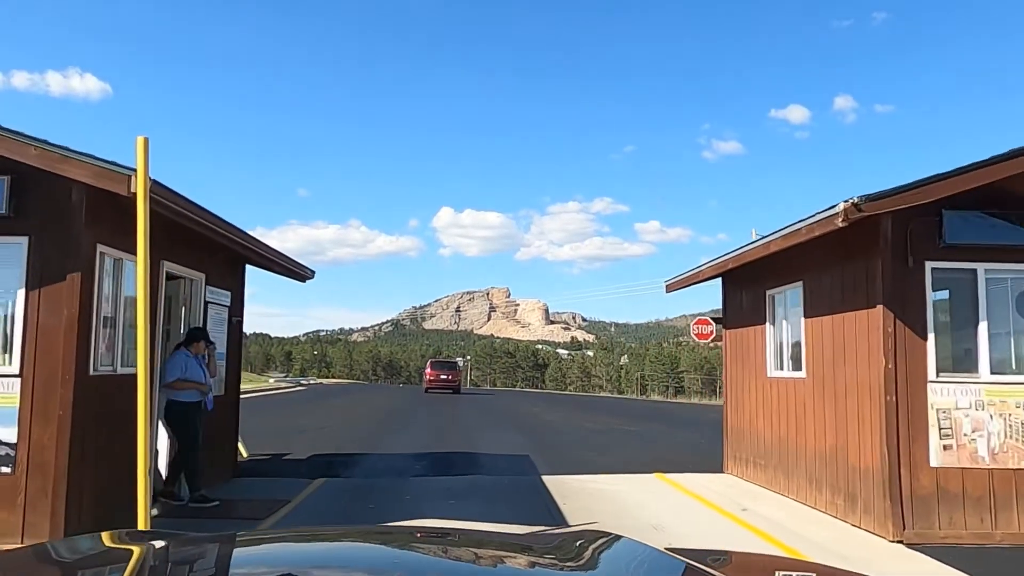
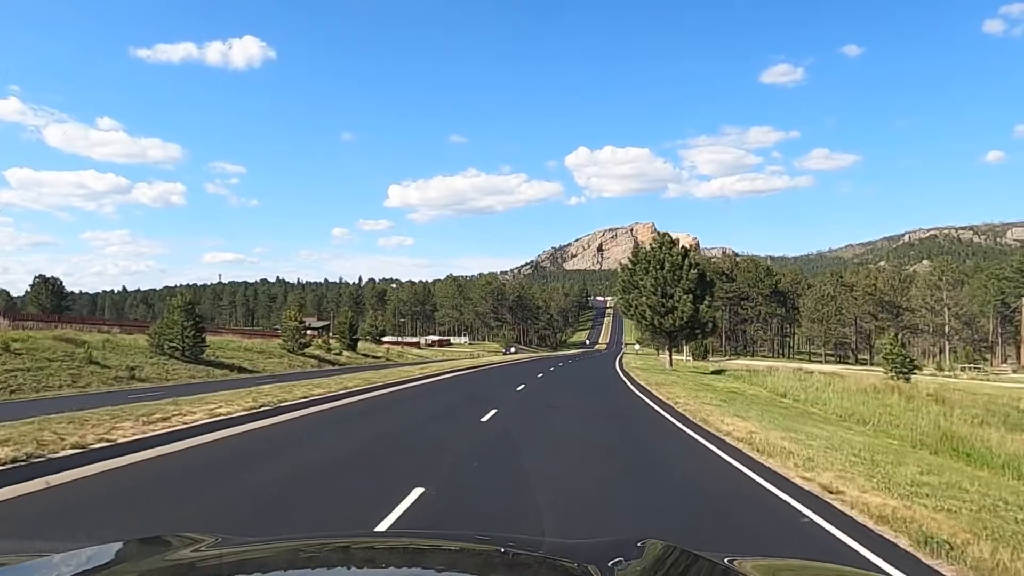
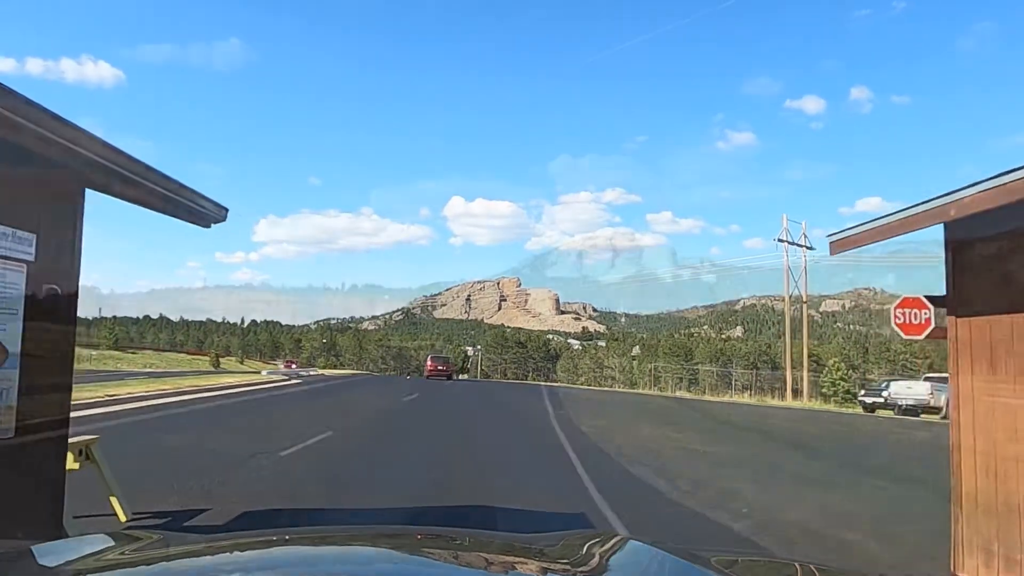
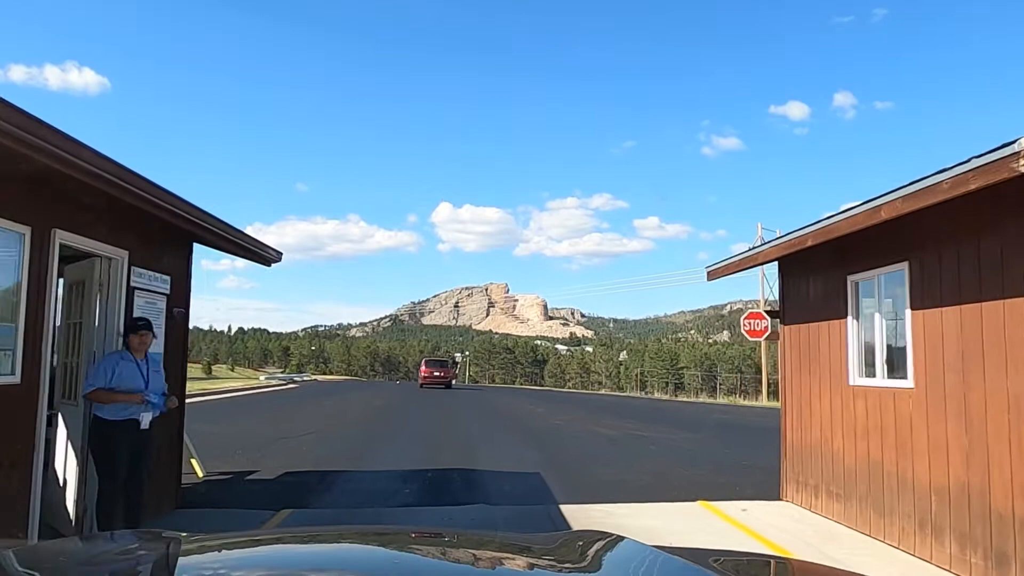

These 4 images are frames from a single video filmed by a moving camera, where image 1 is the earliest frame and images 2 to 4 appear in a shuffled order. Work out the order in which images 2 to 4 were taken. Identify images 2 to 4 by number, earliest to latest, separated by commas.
4, 3, 2
